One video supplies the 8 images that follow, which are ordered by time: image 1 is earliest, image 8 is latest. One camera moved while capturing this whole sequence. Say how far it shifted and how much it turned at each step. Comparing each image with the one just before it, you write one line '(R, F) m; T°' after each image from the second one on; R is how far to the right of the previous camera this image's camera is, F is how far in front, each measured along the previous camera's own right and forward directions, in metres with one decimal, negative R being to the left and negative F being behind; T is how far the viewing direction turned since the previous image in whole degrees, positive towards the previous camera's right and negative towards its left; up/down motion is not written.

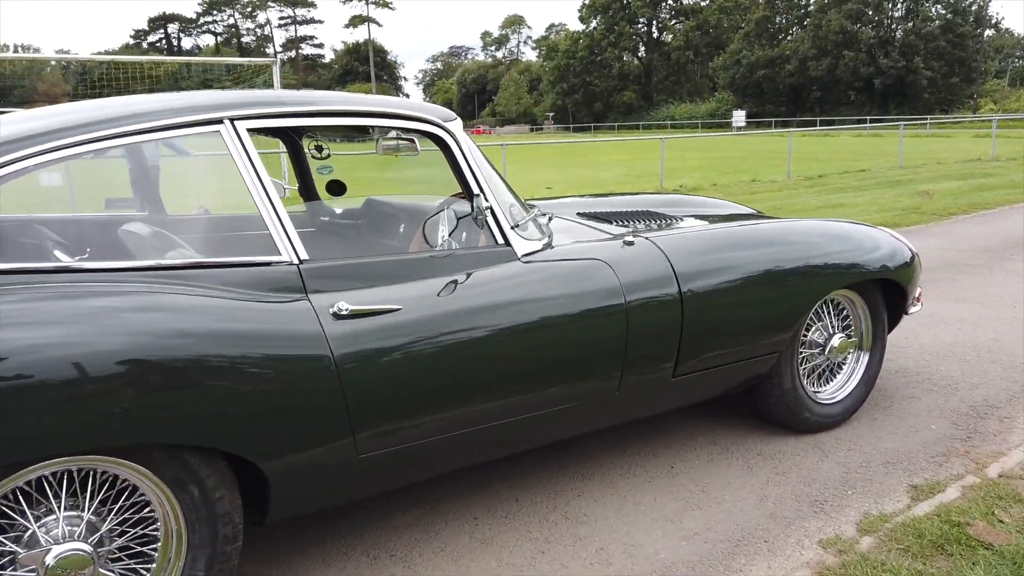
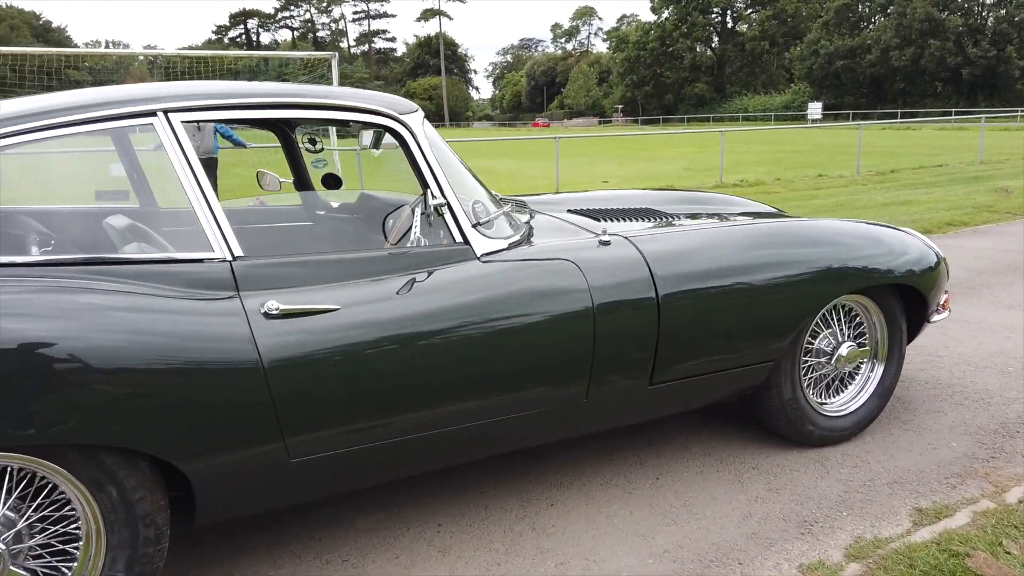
(+0.3, +0.1) m; -5°
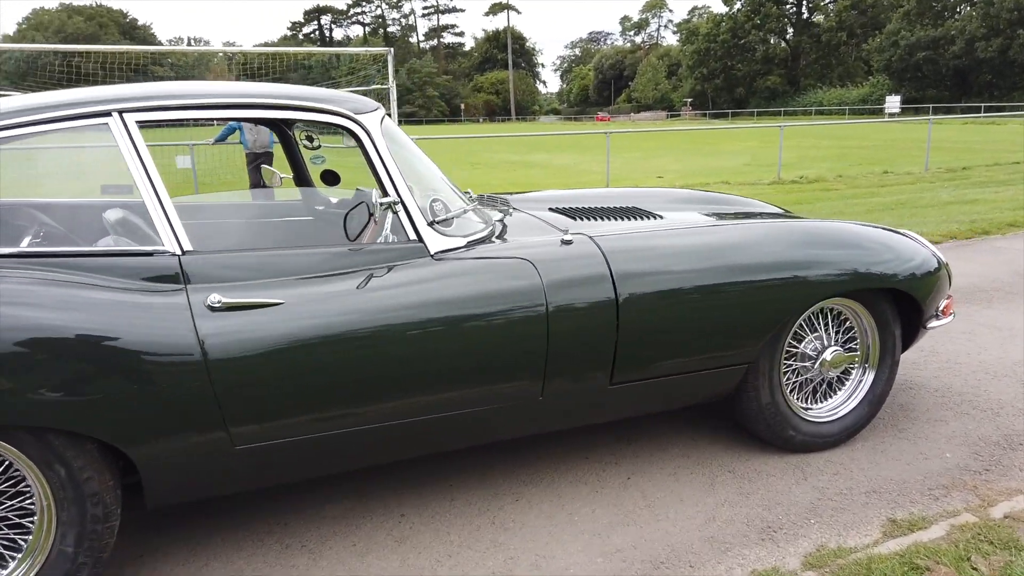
(+0.3, 0.0) m; -5°
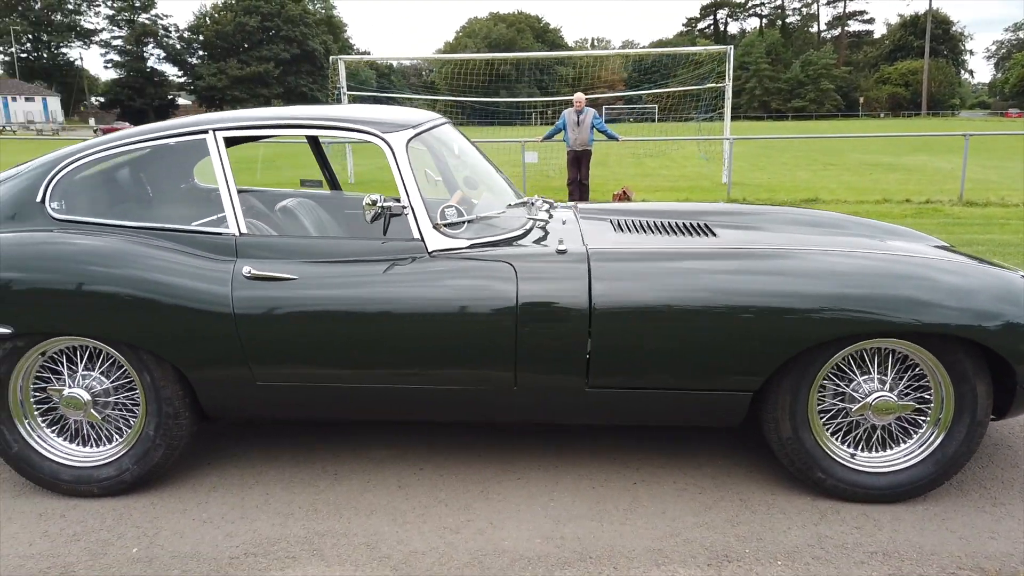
(+1.3, 0.0) m; -26°
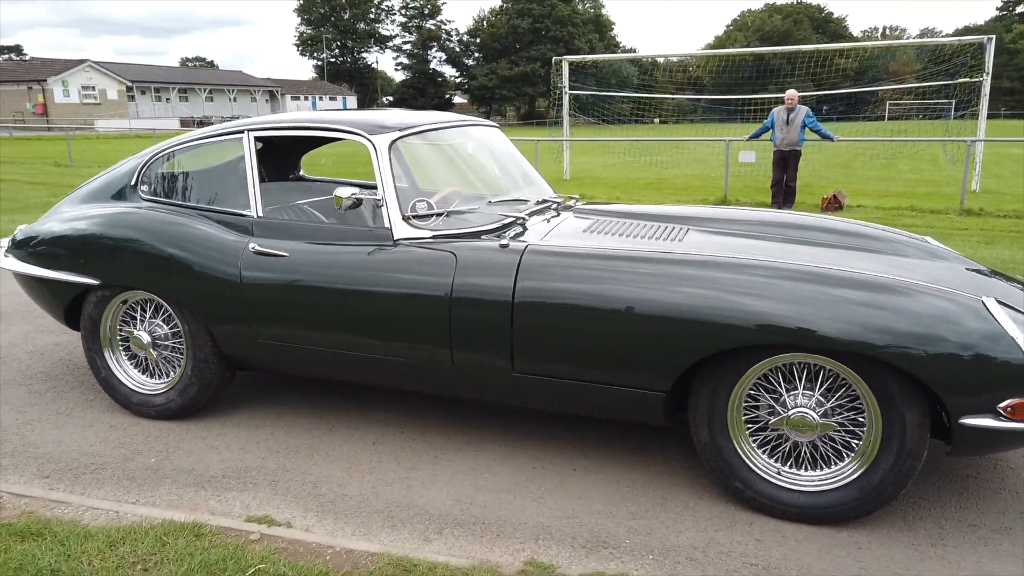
(+1.2, -0.1) m; -18°
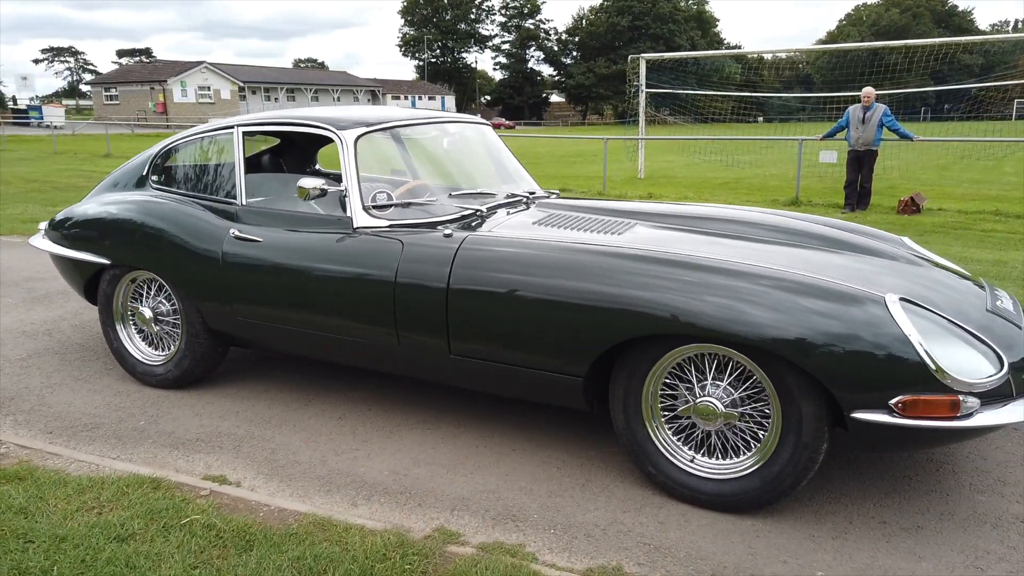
(+0.6, -0.1) m; -7°
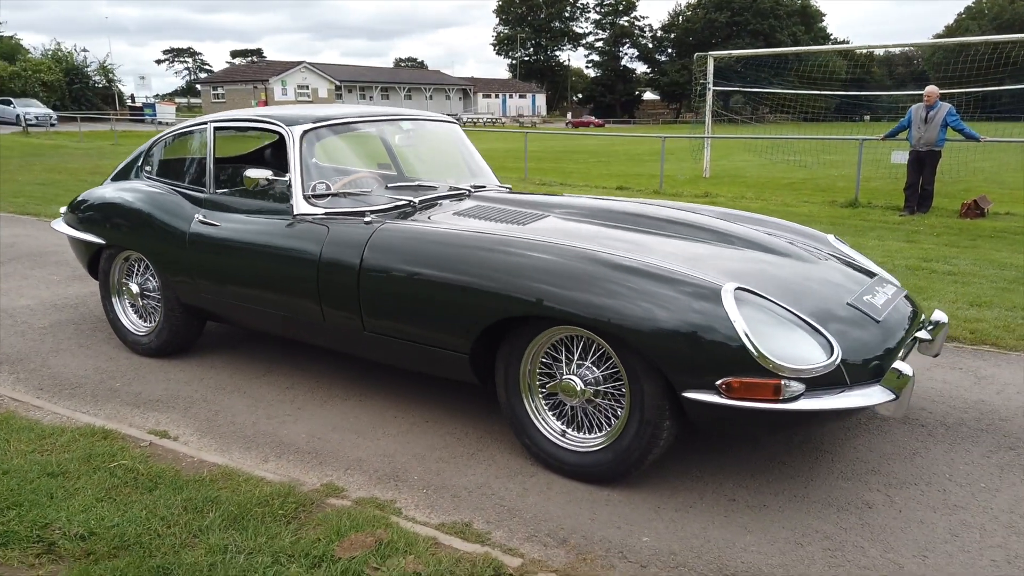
(+0.8, -0.2) m; -6°
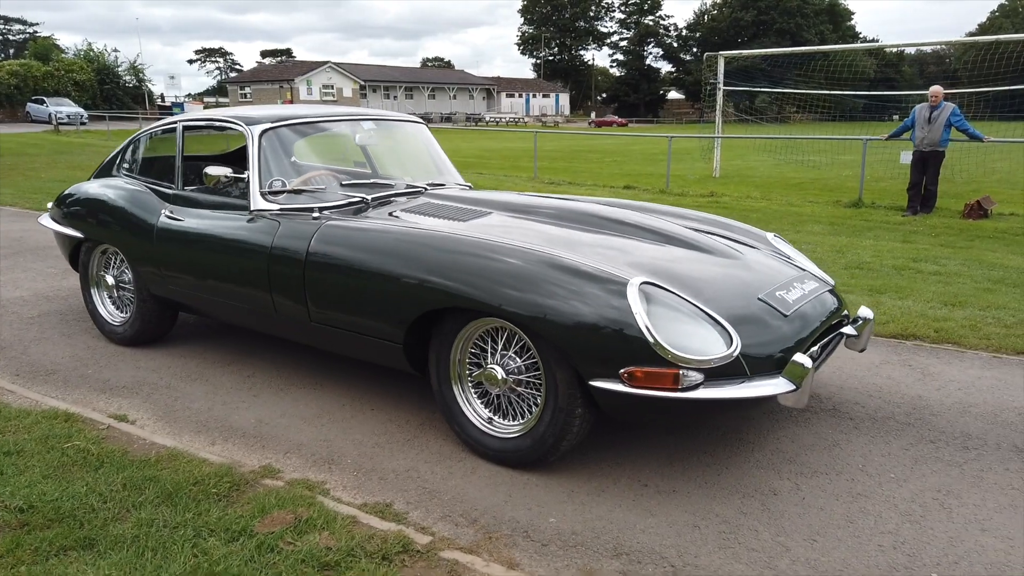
(+0.4, -0.1) m; -2°
